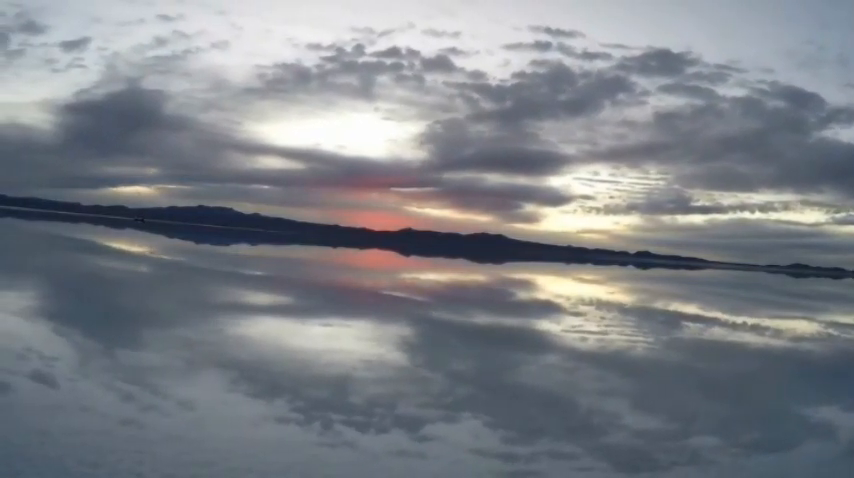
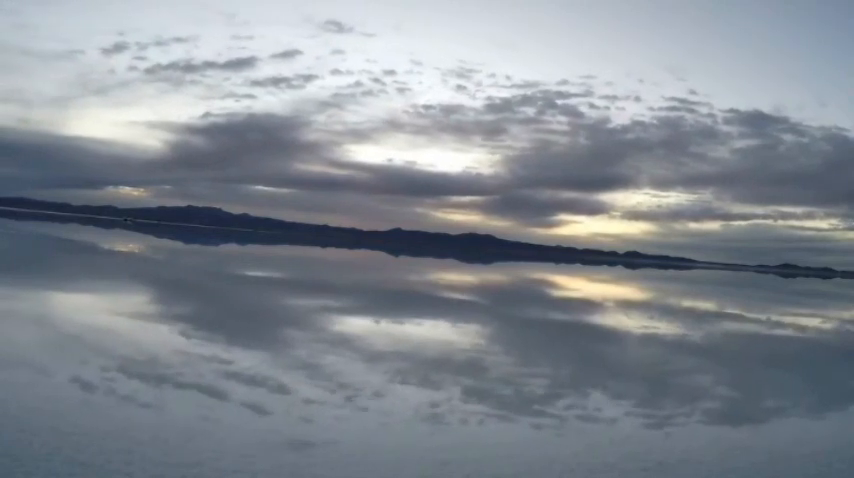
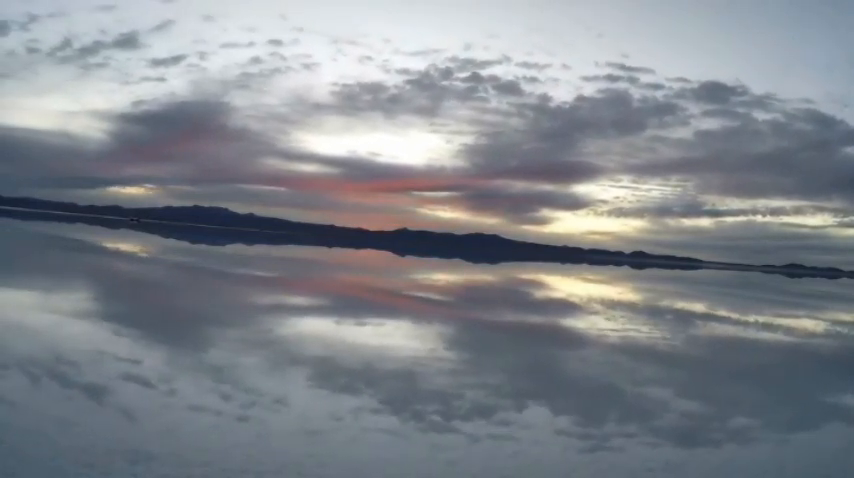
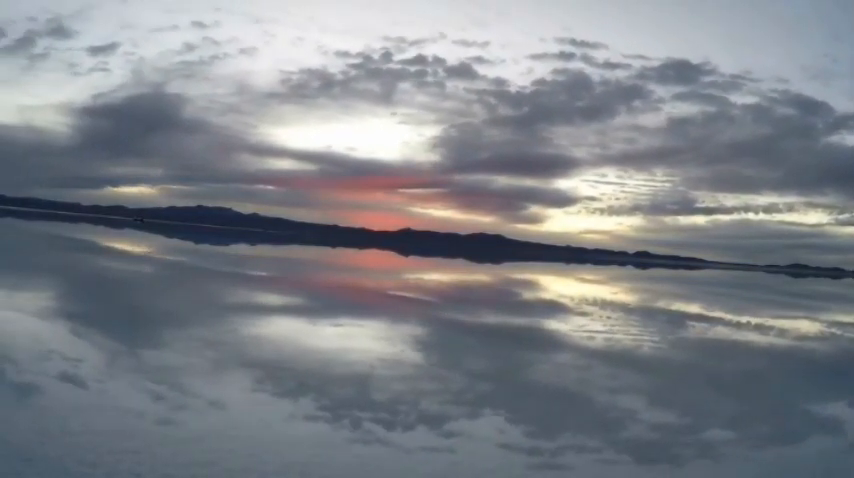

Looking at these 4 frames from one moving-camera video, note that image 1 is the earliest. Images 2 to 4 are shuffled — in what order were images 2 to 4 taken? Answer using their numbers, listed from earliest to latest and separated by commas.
4, 3, 2
